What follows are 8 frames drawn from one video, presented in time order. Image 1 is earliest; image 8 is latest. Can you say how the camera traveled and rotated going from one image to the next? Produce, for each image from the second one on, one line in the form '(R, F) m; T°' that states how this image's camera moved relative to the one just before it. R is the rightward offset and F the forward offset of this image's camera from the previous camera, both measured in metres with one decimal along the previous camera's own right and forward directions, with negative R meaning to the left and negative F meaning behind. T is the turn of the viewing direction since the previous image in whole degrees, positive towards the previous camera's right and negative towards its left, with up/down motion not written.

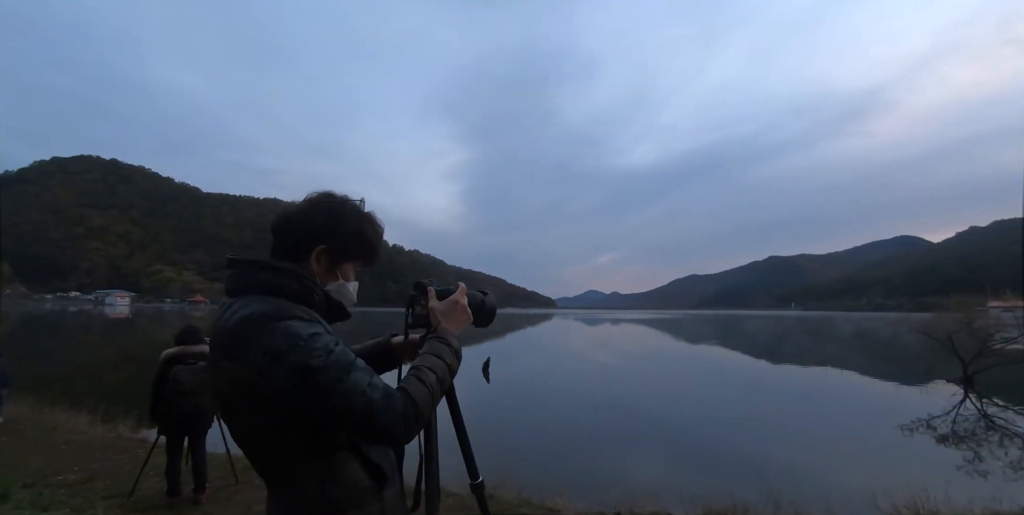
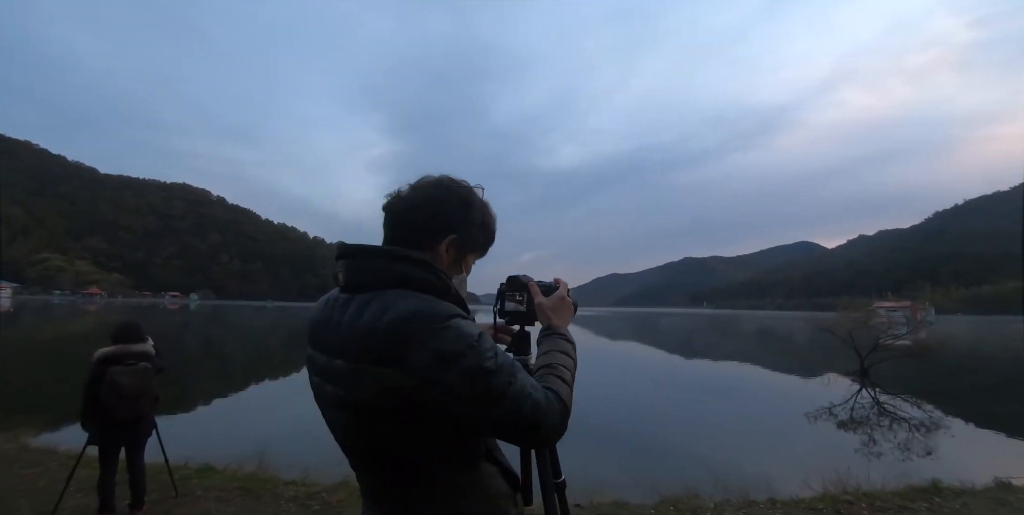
(-0.3, +0.1) m; +8°
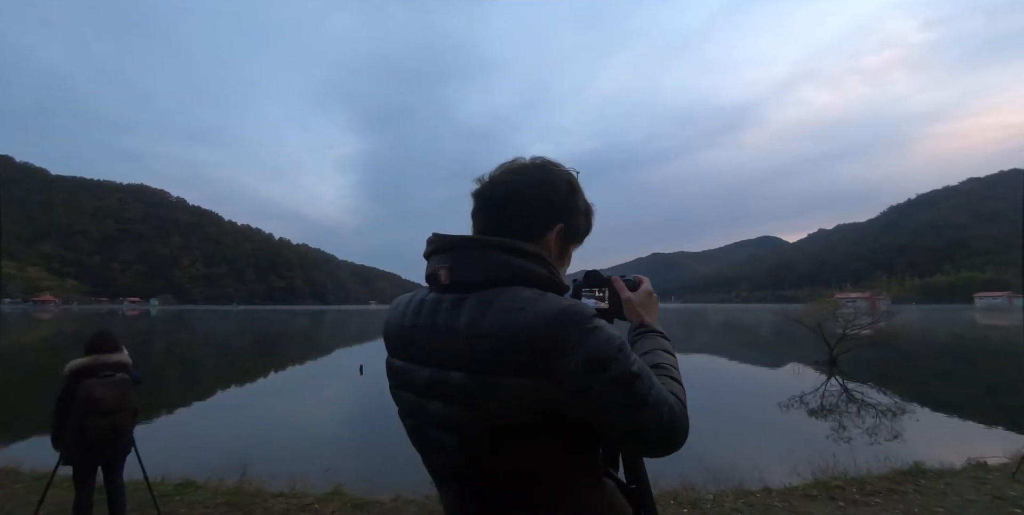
(-0.2, +0.1) m; +3°
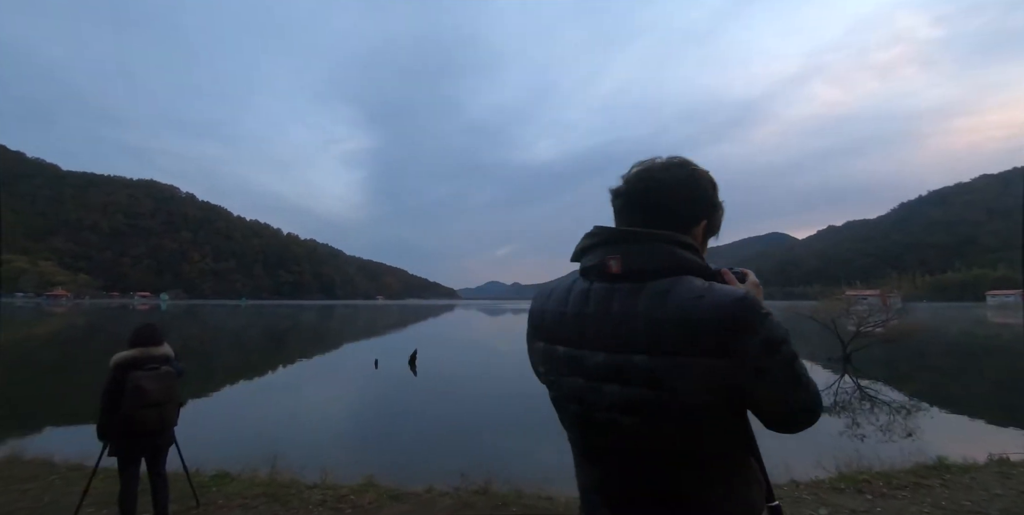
(-0.2, 0.0) m; -1°
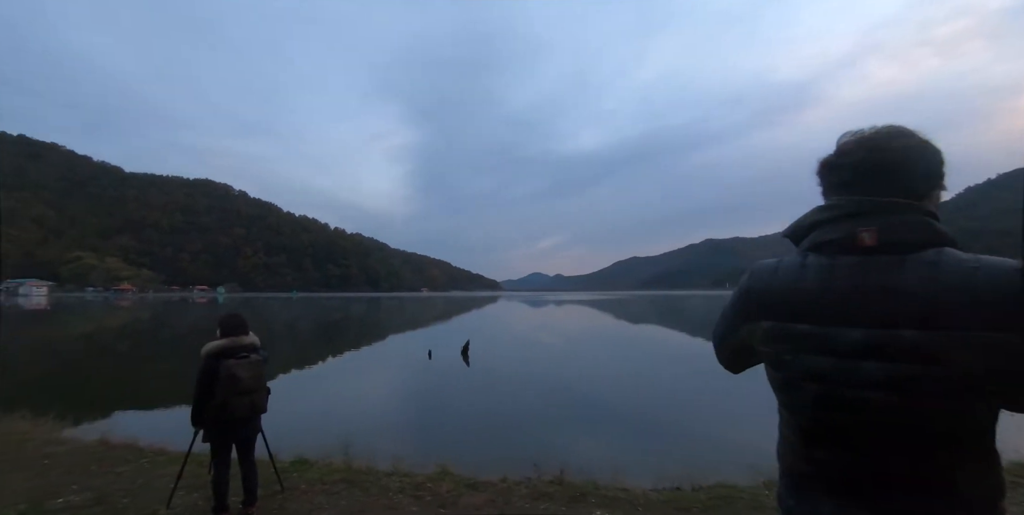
(-0.3, +0.1) m; -5°
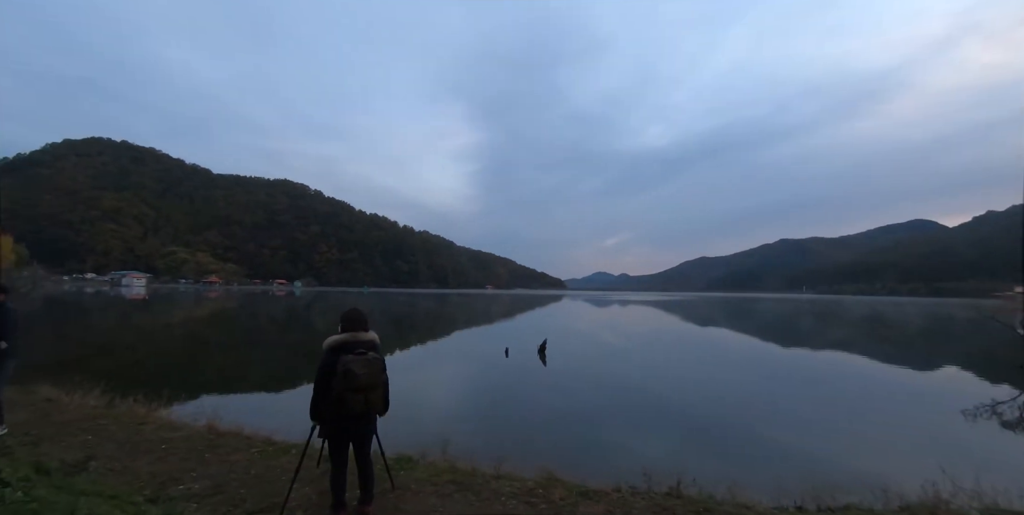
(-0.5, +0.3) m; -7°
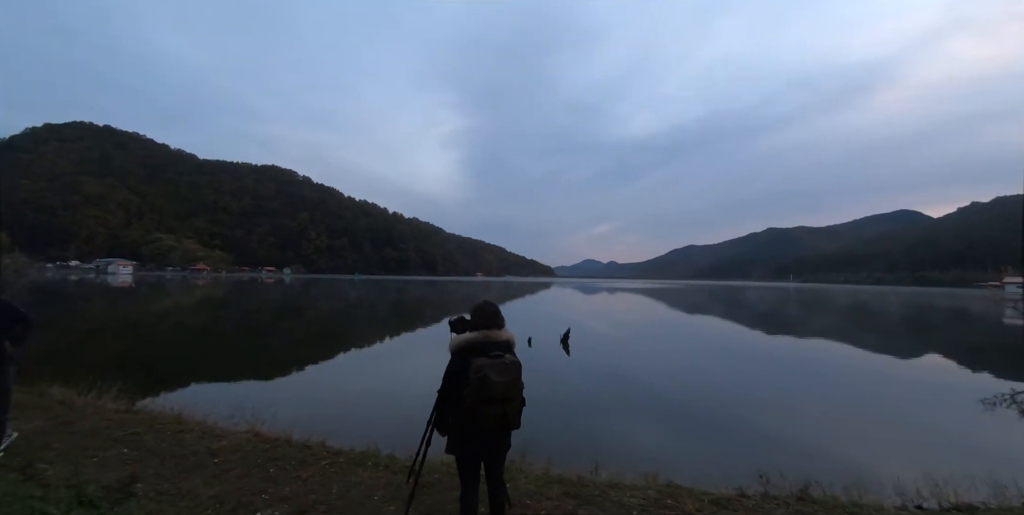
(-1.0, +0.6) m; +1°
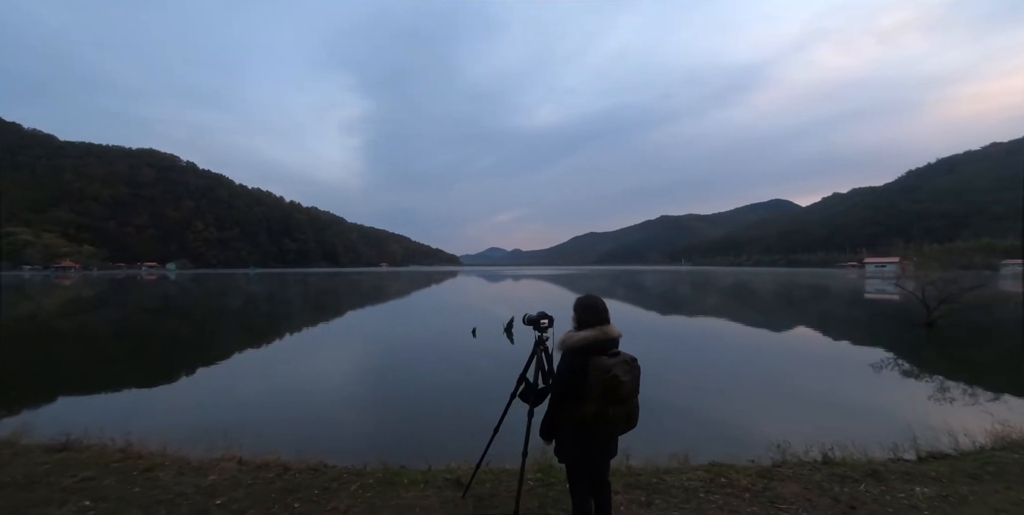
(-0.9, +0.4) m; +10°
